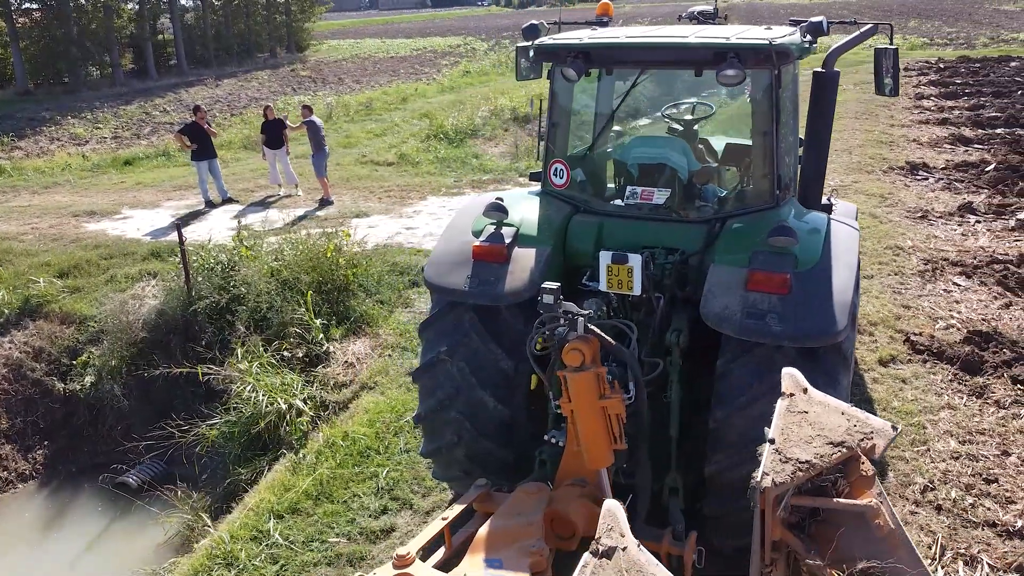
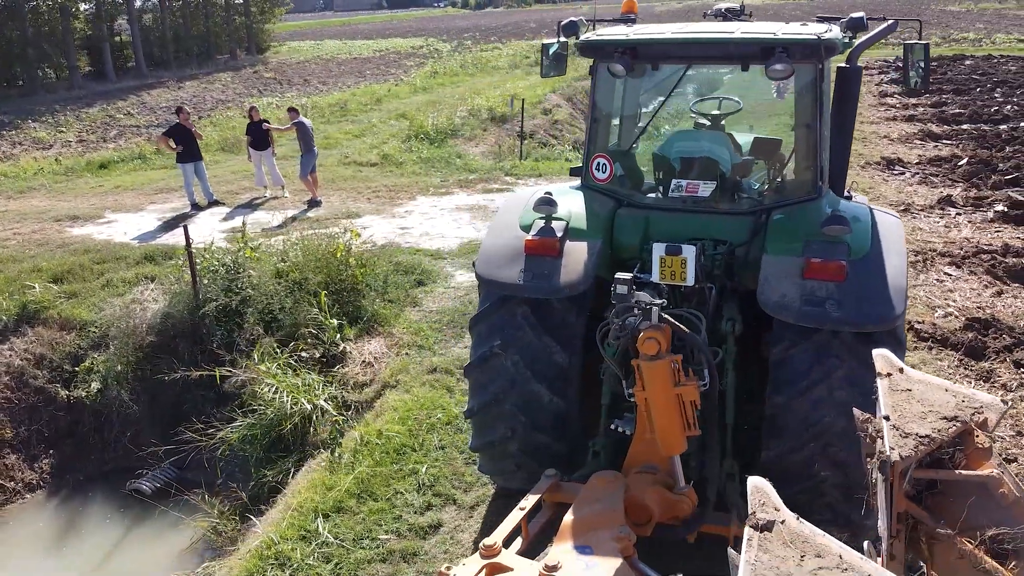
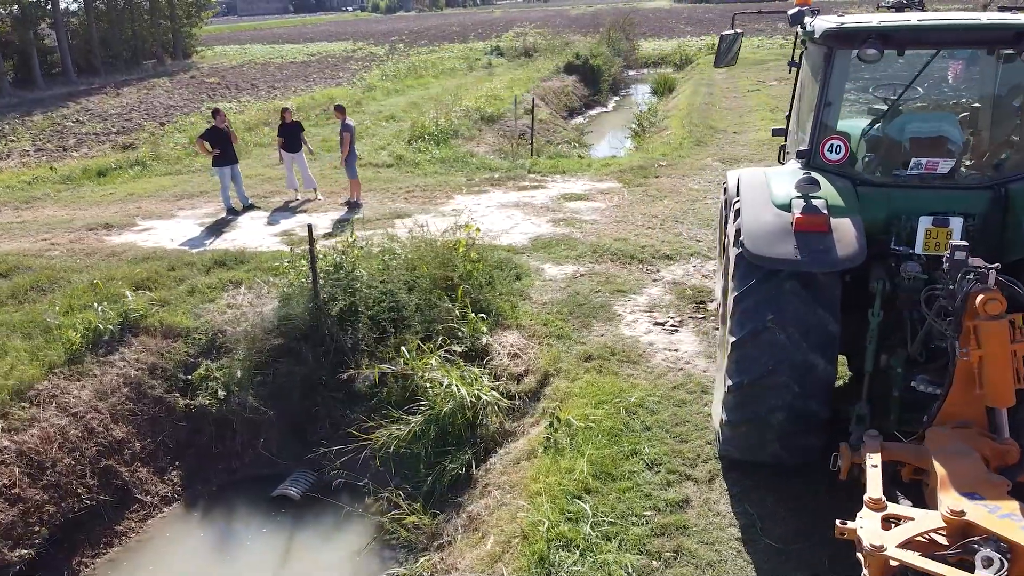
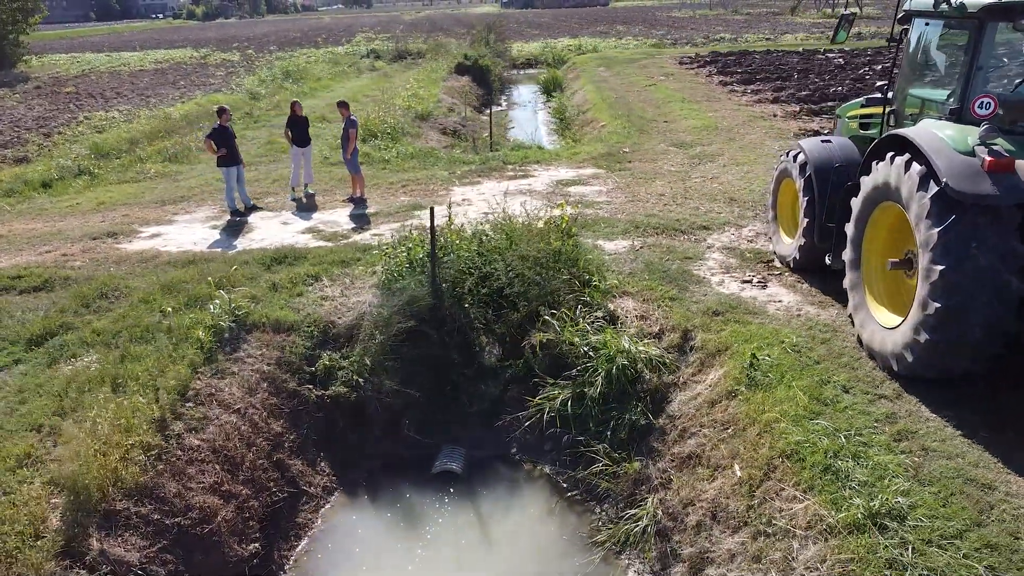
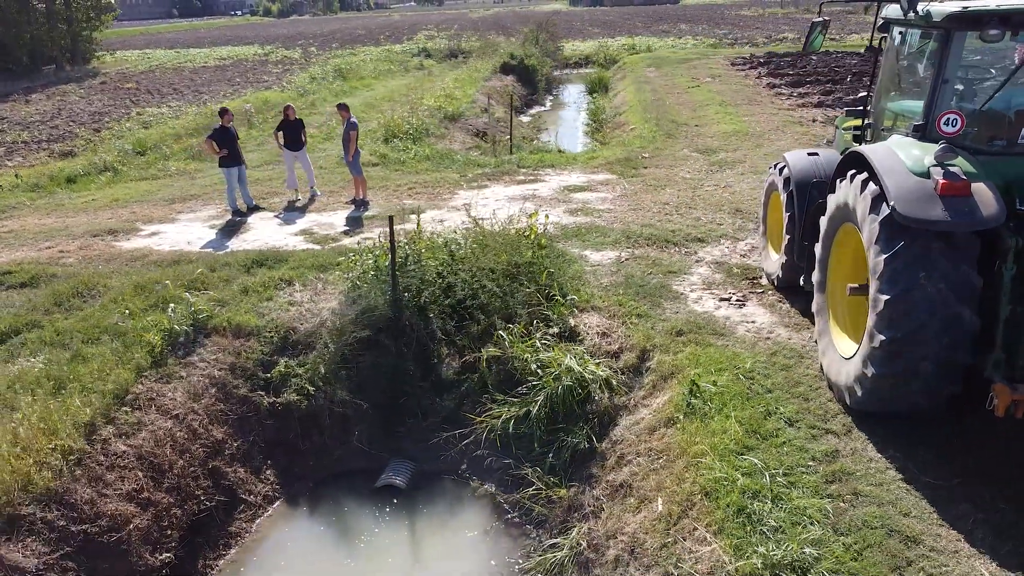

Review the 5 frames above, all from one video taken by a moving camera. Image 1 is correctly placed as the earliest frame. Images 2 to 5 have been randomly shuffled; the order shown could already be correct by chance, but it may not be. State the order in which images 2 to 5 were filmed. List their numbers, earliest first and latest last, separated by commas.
2, 3, 5, 4
